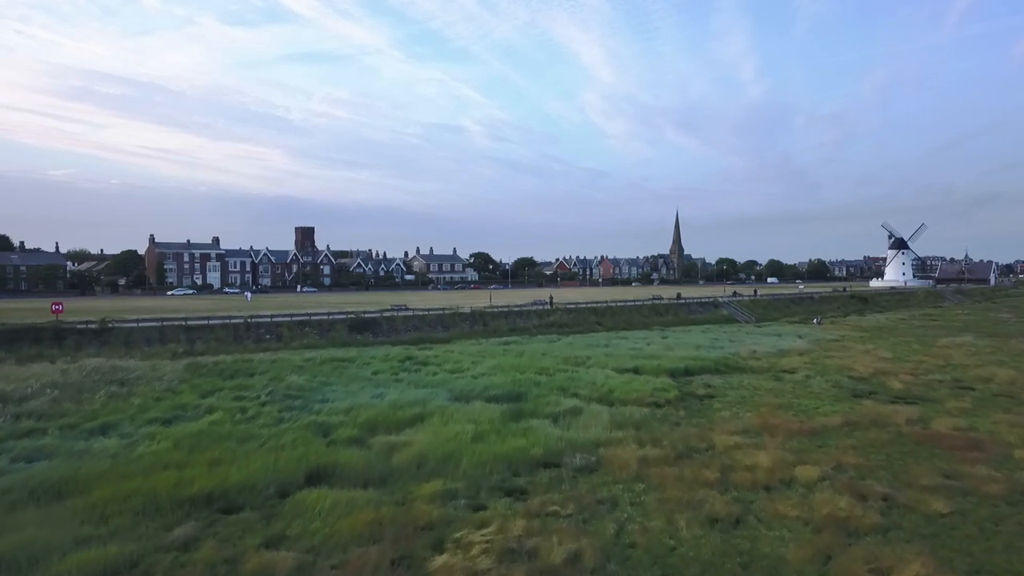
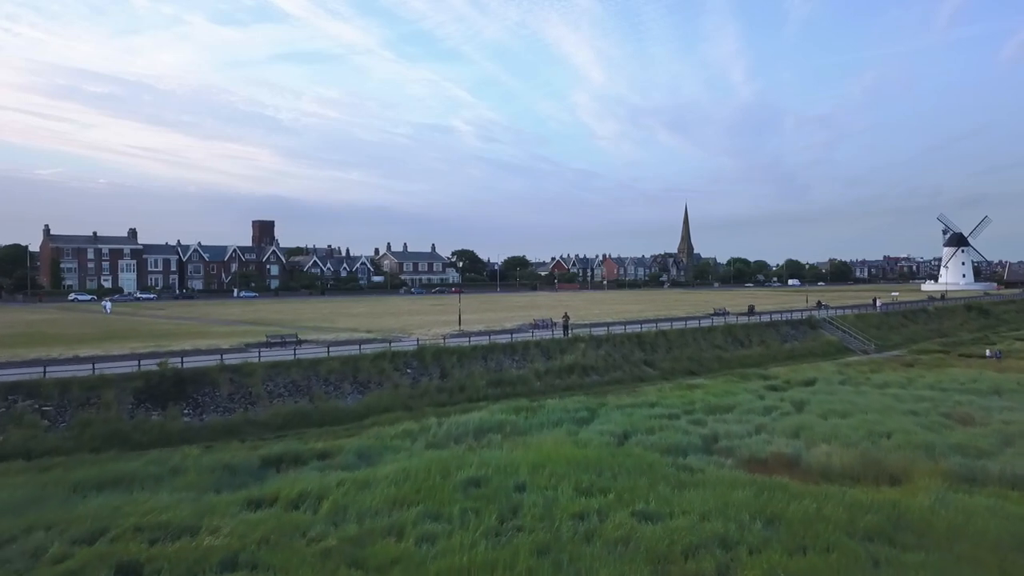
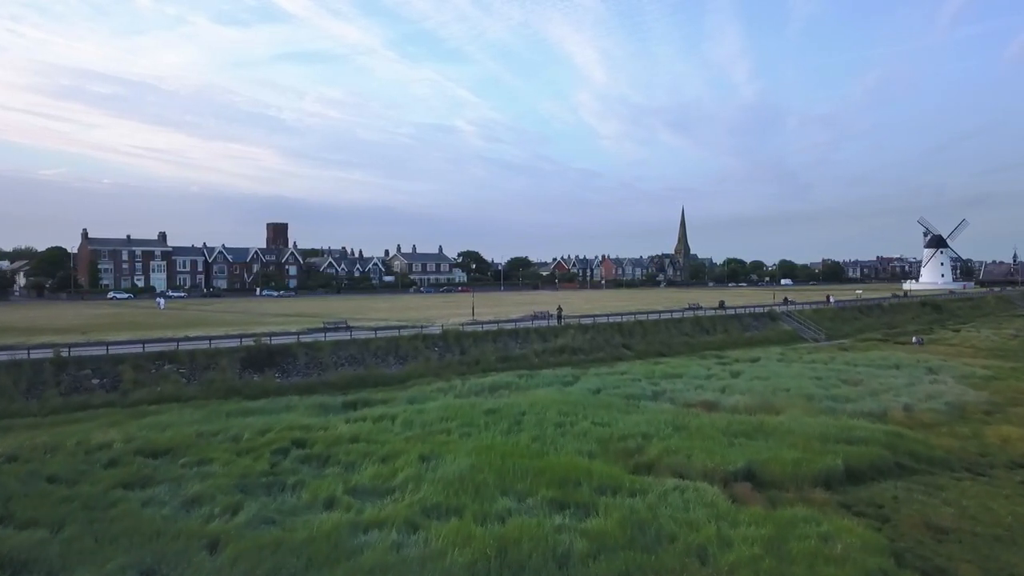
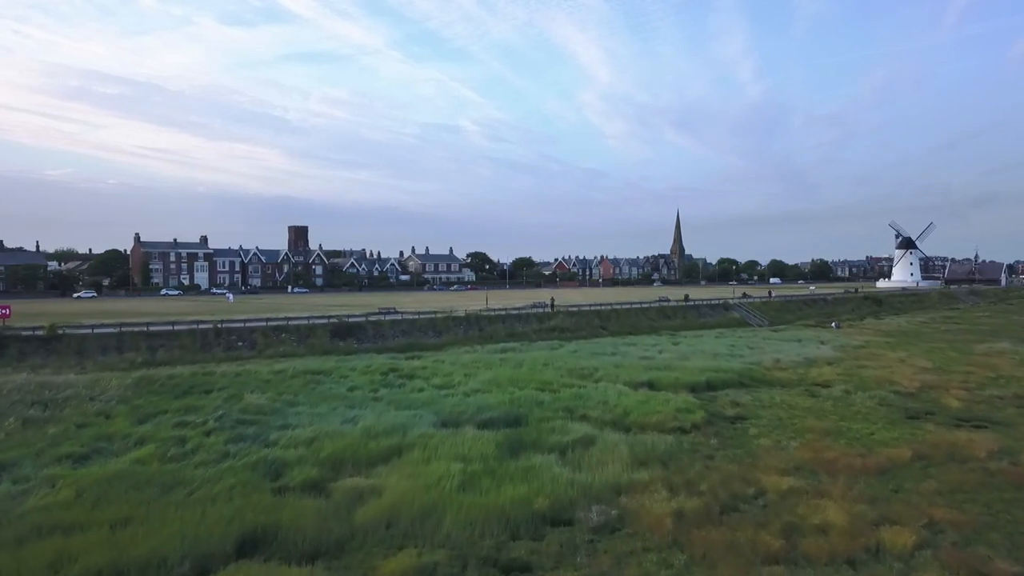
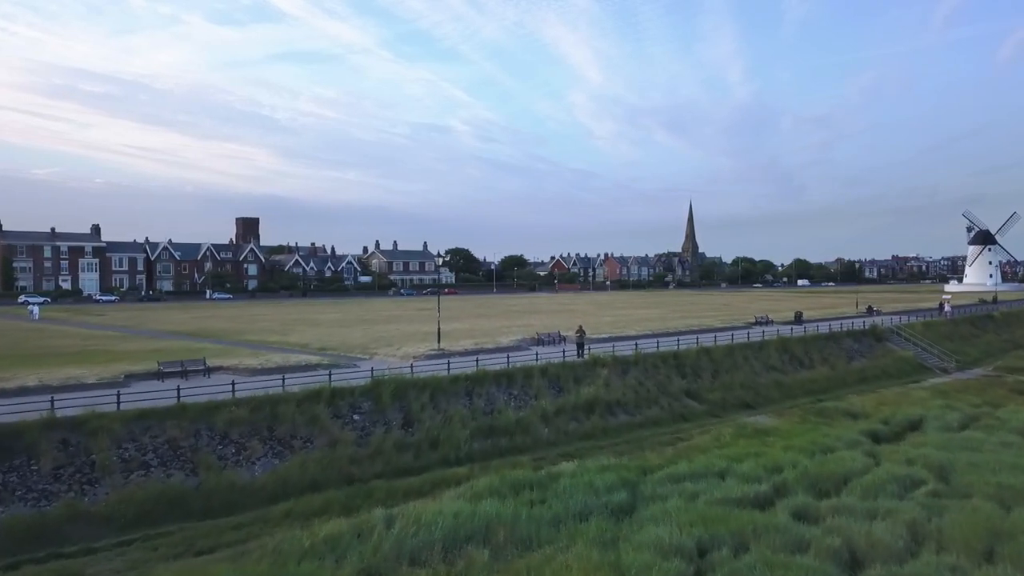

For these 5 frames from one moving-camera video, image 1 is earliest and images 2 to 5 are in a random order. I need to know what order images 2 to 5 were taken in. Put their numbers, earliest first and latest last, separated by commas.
4, 3, 2, 5
